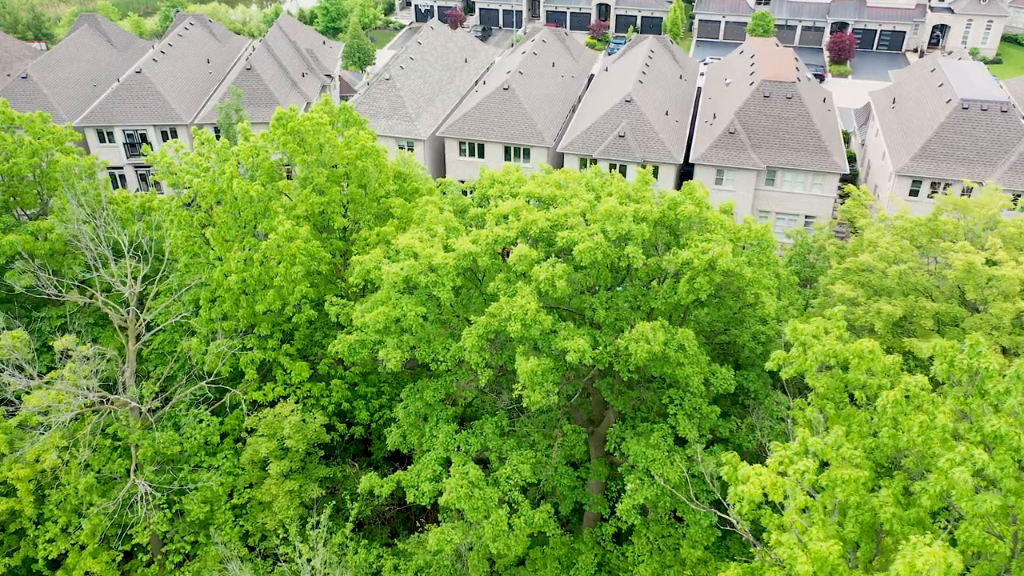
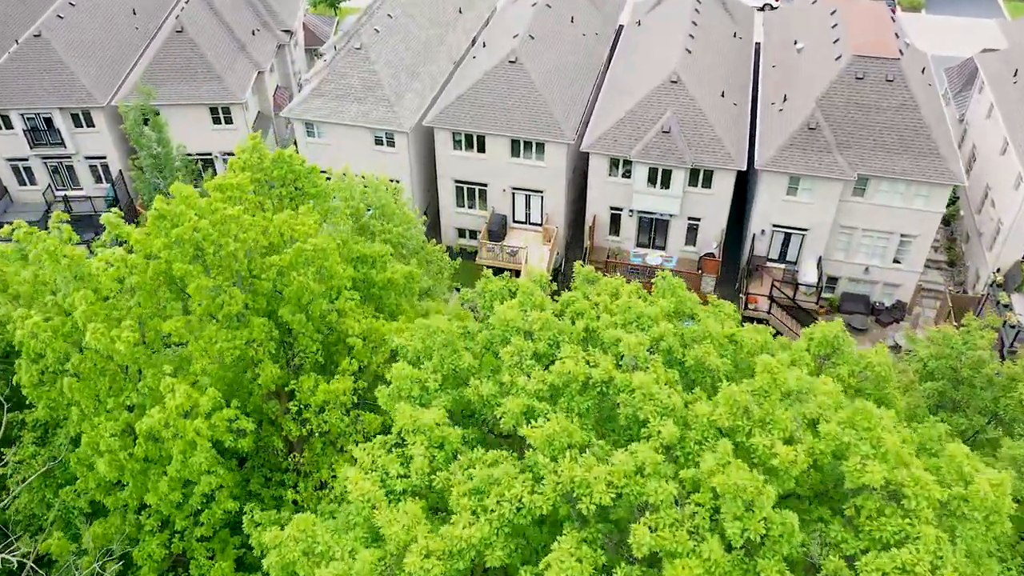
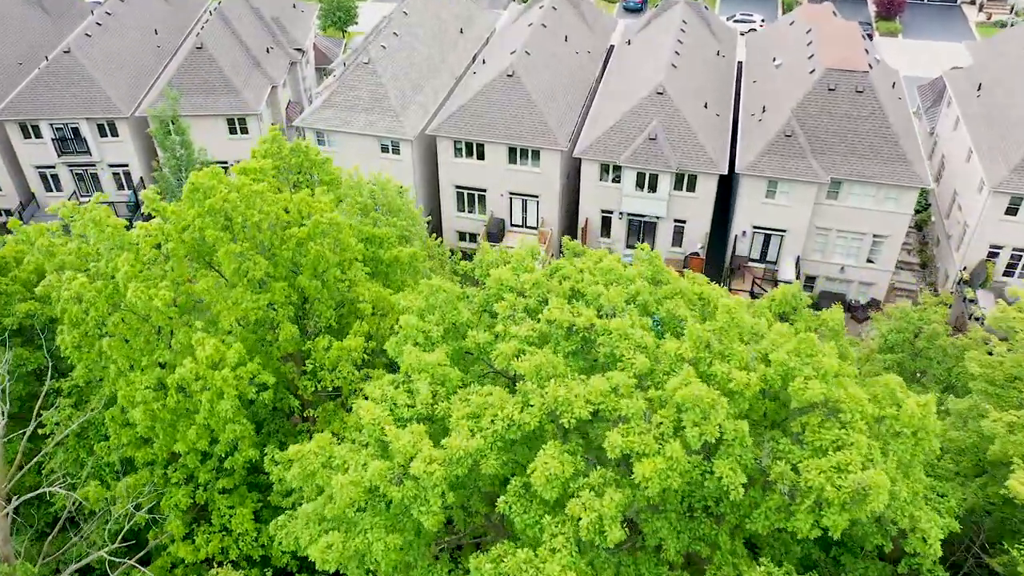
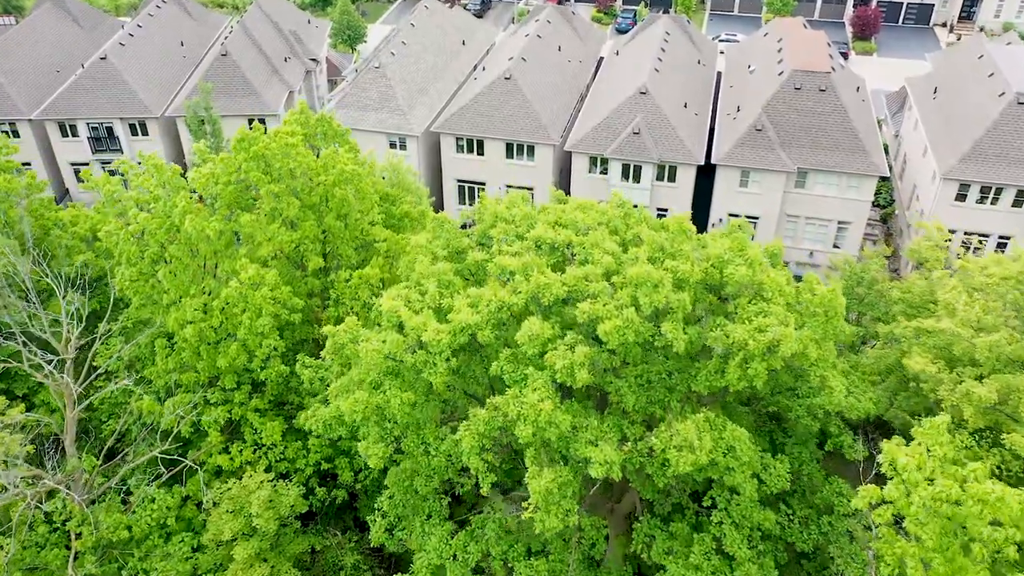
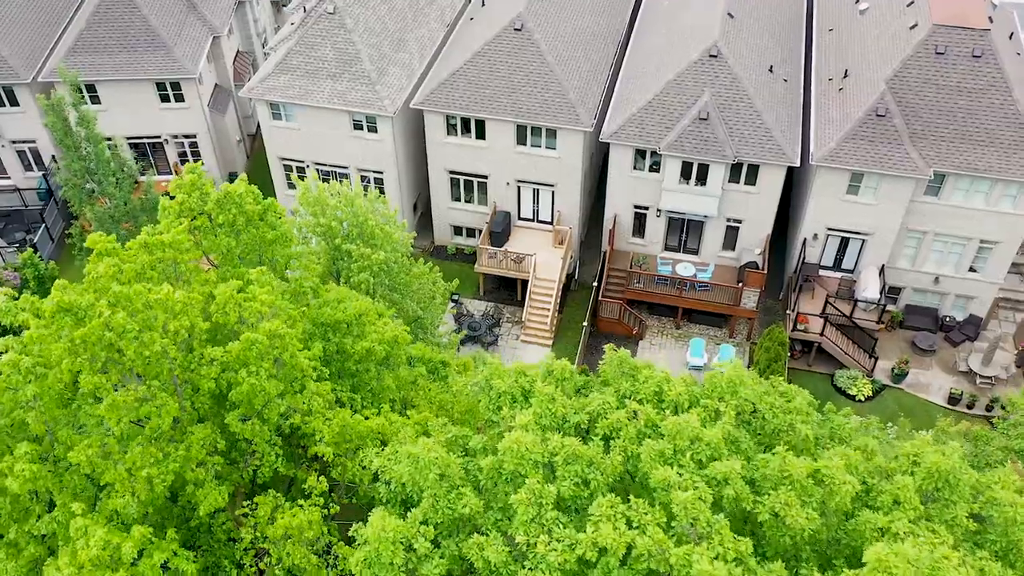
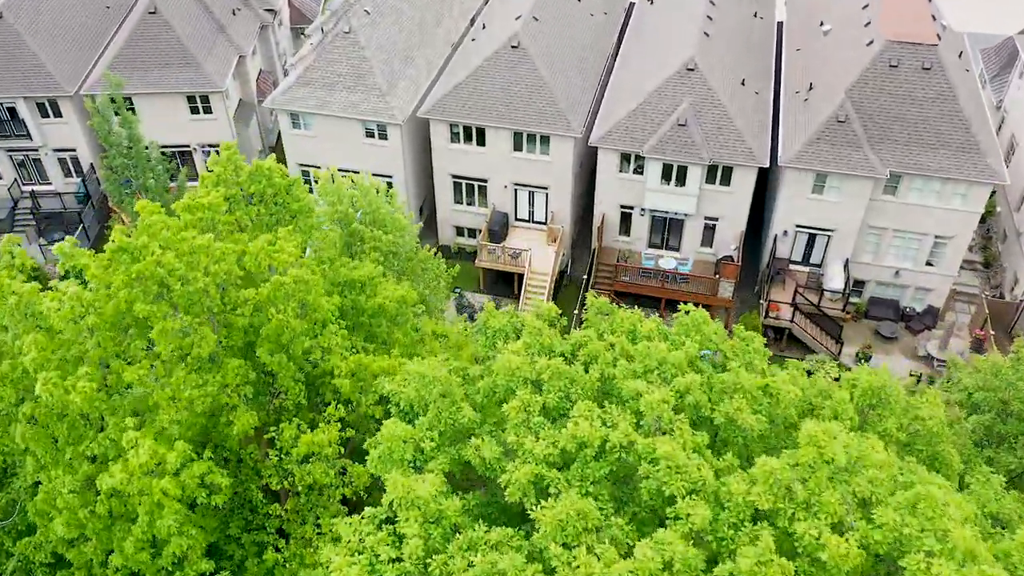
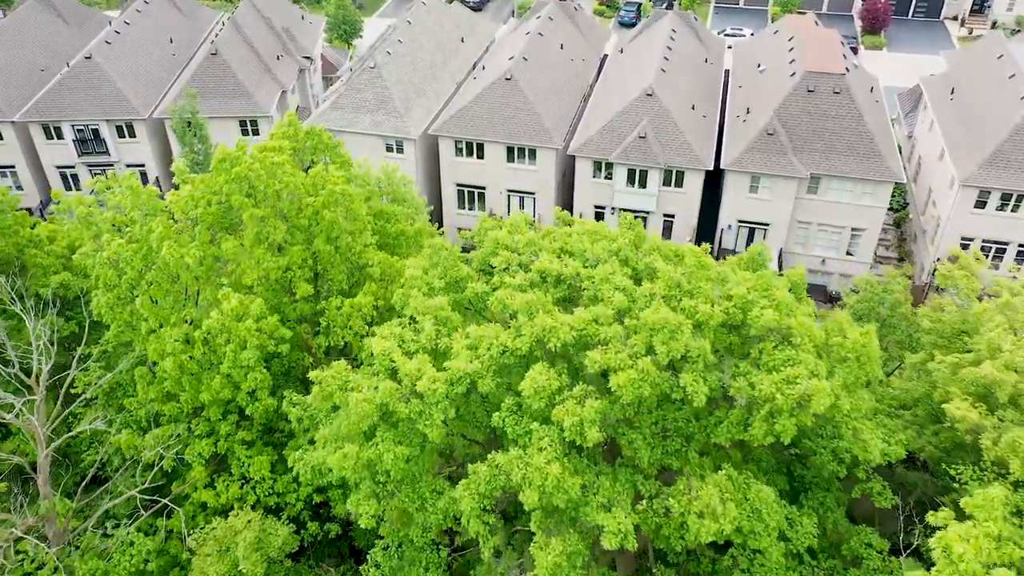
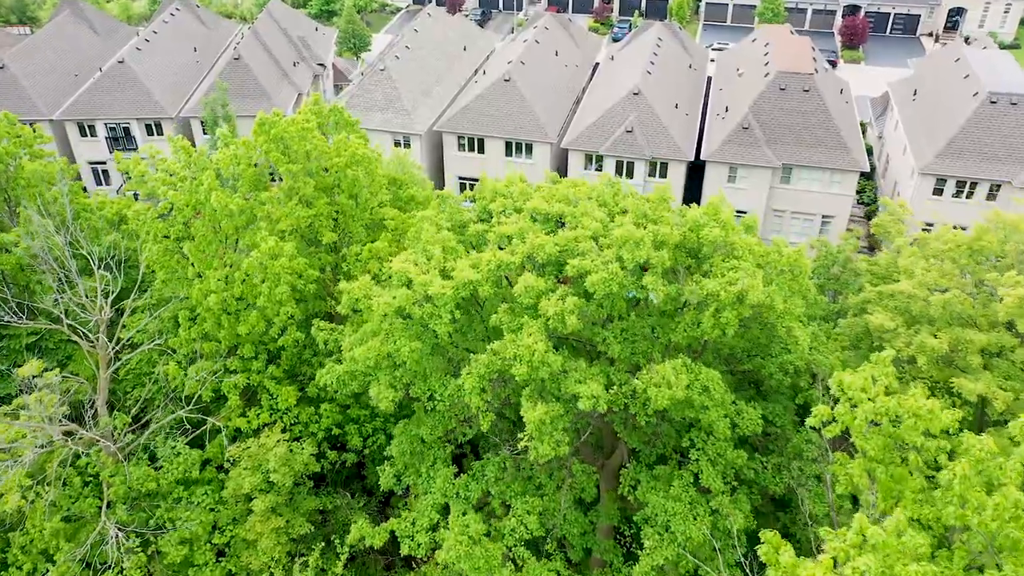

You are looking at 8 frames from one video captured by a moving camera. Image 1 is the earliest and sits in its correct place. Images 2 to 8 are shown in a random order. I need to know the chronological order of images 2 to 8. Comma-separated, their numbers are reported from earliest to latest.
8, 4, 7, 3, 2, 6, 5
